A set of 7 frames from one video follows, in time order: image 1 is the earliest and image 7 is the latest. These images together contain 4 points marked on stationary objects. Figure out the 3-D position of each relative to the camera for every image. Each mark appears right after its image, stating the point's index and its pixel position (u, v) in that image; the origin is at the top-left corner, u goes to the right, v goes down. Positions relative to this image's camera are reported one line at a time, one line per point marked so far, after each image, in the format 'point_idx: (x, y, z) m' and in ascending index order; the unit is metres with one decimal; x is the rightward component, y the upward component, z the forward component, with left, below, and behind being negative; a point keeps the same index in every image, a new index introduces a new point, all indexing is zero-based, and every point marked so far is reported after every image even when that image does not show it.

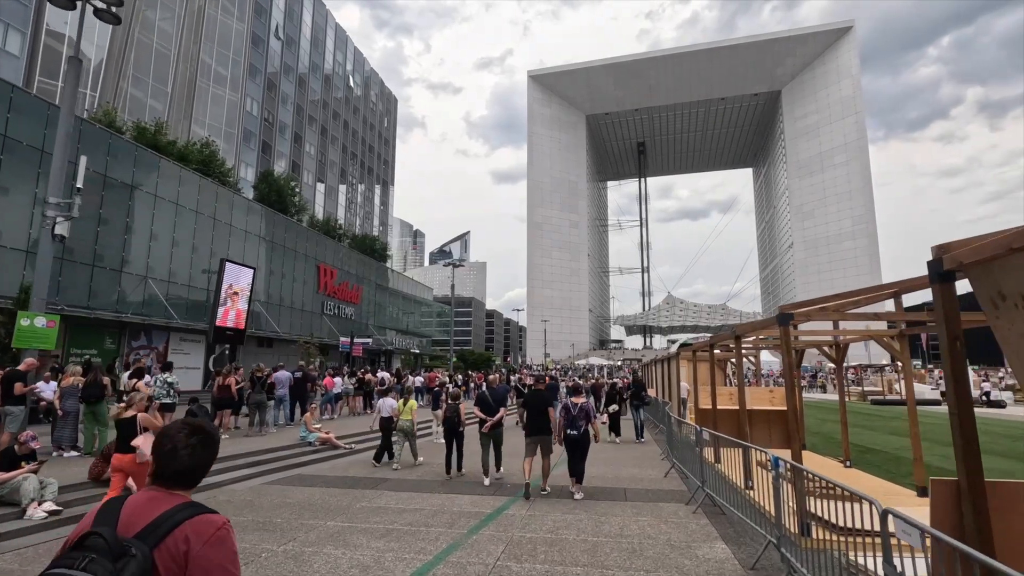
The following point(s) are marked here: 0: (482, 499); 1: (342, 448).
0: (-0.4, -2.8, +7.3) m
1: (-3.4, -3.3, +11.1) m
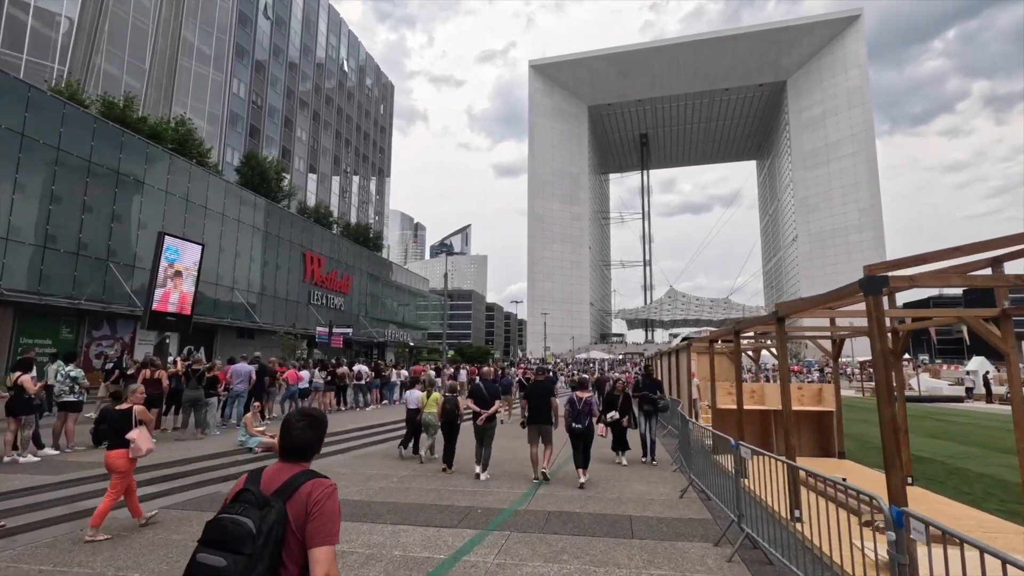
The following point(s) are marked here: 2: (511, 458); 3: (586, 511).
0: (-0.7, -2.5, +5.5) m
1: (-3.7, -2.9, +9.3) m
2: (+0.1, -3.6, +11.8) m
3: (+0.9, -2.6, +6.4) m
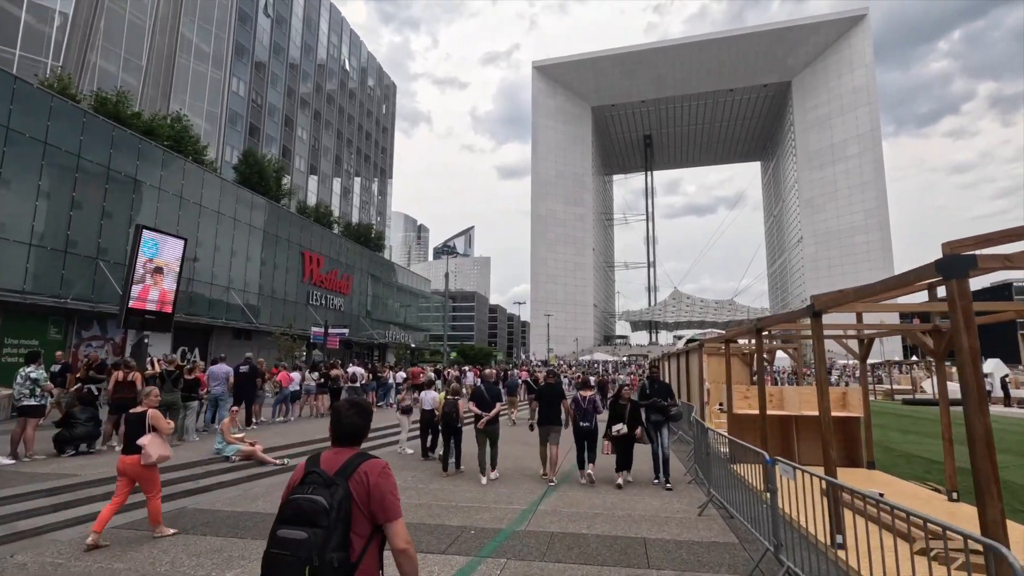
0: (-0.8, -2.4, +4.7) m
1: (-3.7, -2.8, +8.6) m
2: (+0.1, -3.5, +11.1) m
3: (+0.9, -2.5, +5.7) m
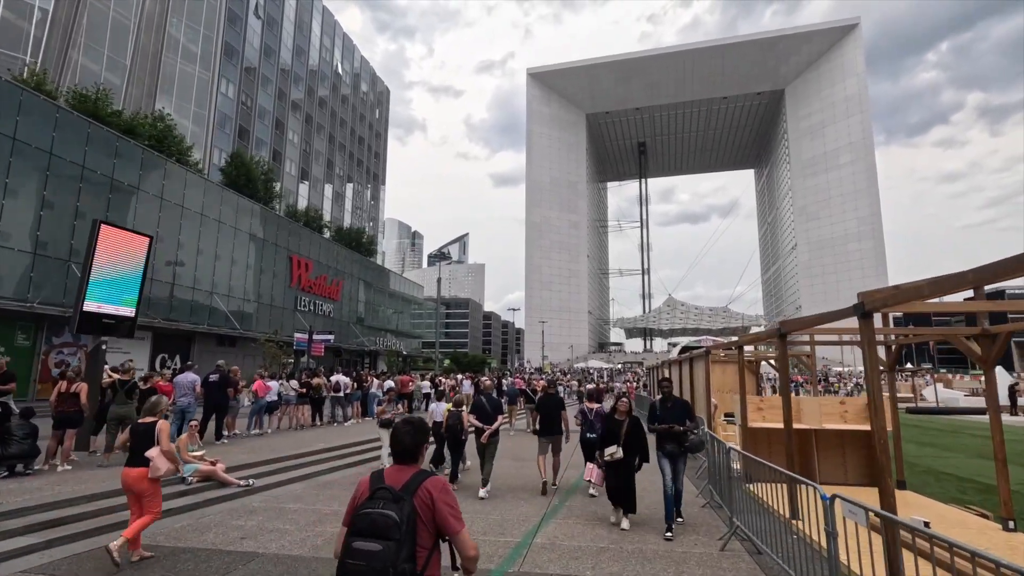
0: (-0.8, -2.3, +3.8) m
1: (-3.8, -2.8, +7.6) m
2: (-0.1, -3.6, +10.1) m
3: (+0.8, -2.5, +4.8) m
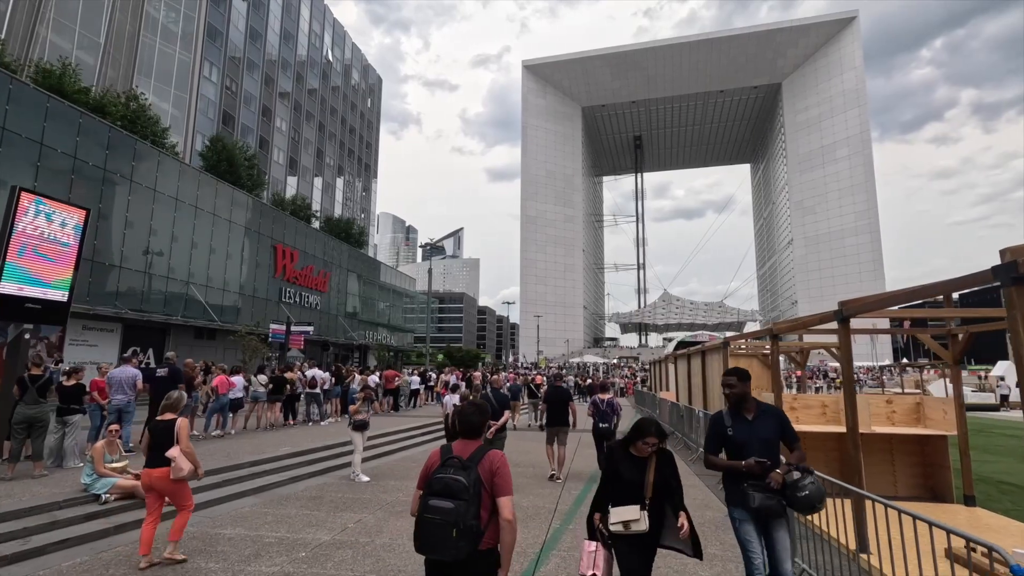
0: (-0.9, -2.1, +2.5) m
1: (-3.9, -2.5, +6.3) m
2: (-0.2, -3.3, +8.8) m
3: (+0.7, -2.2, +3.5) m
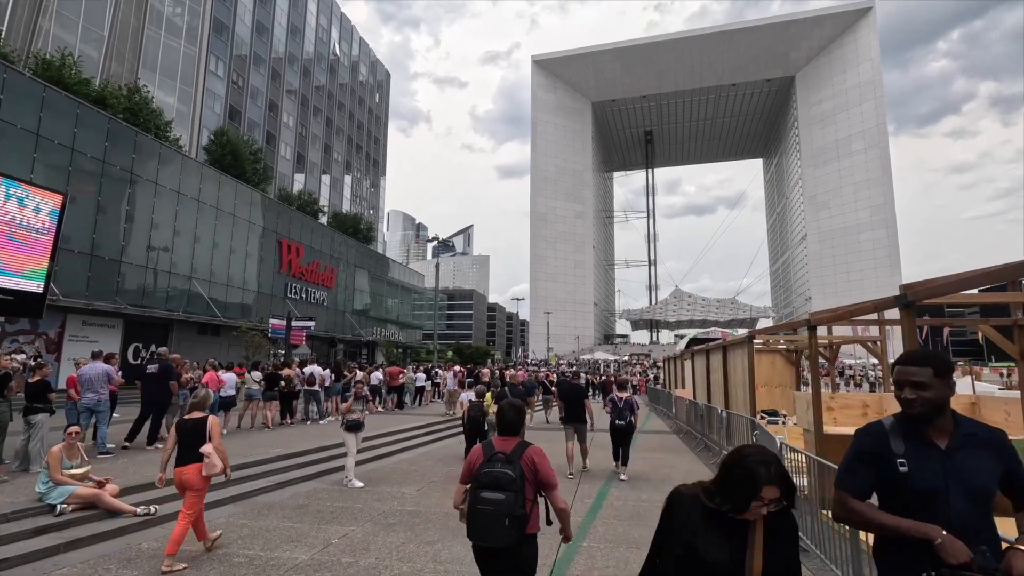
0: (-0.9, -1.9, +1.8) m
1: (-3.9, -2.3, +5.6) m
2: (-0.1, -3.1, +8.1) m
3: (+0.7, -2.1, +2.7) m
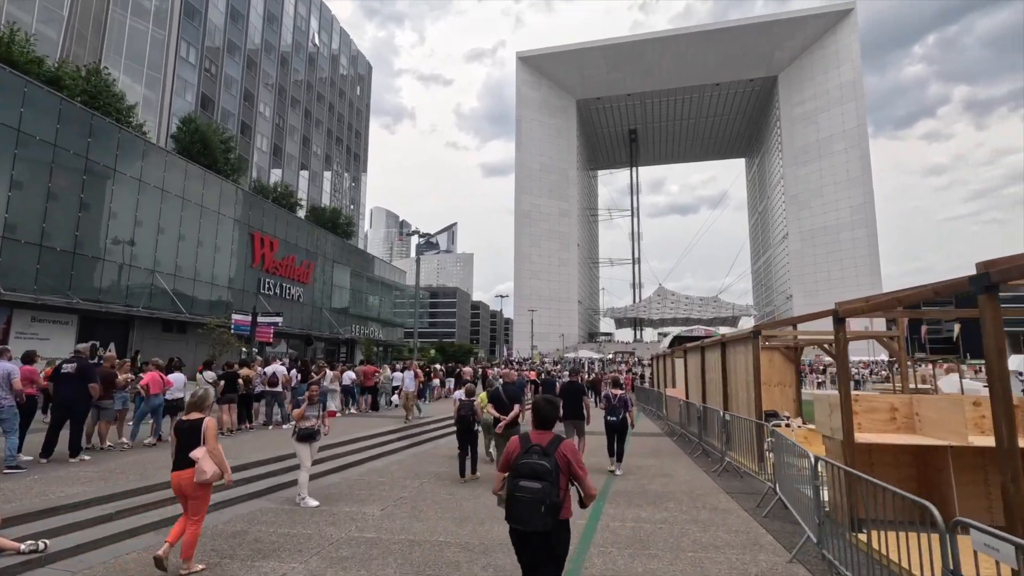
0: (-1.0, -1.8, +0.7) m
1: (-4.1, -2.2, +4.5) m
2: (-0.4, -2.9, +7.1) m
3: (+0.6, -2.0, +1.7) m
